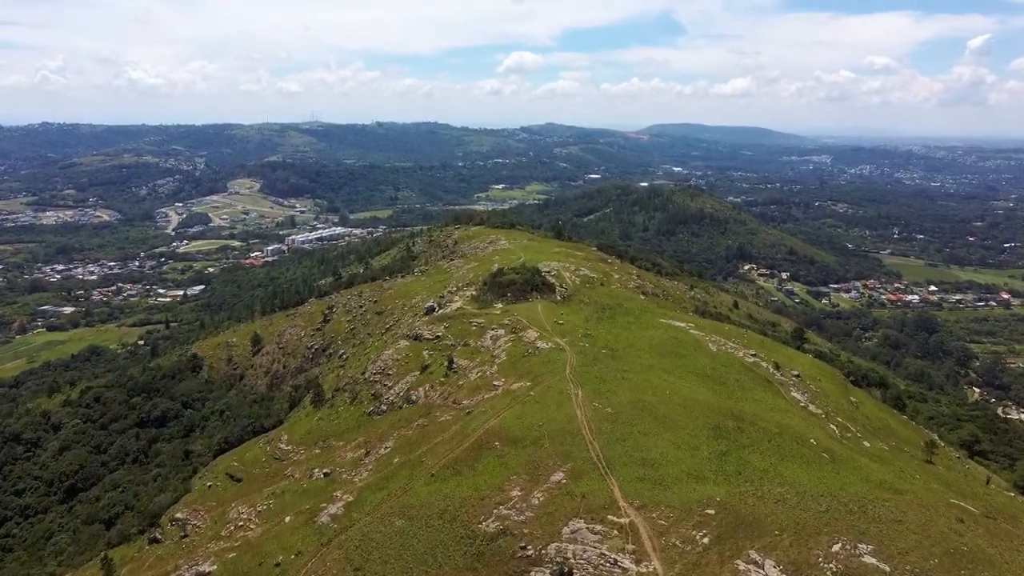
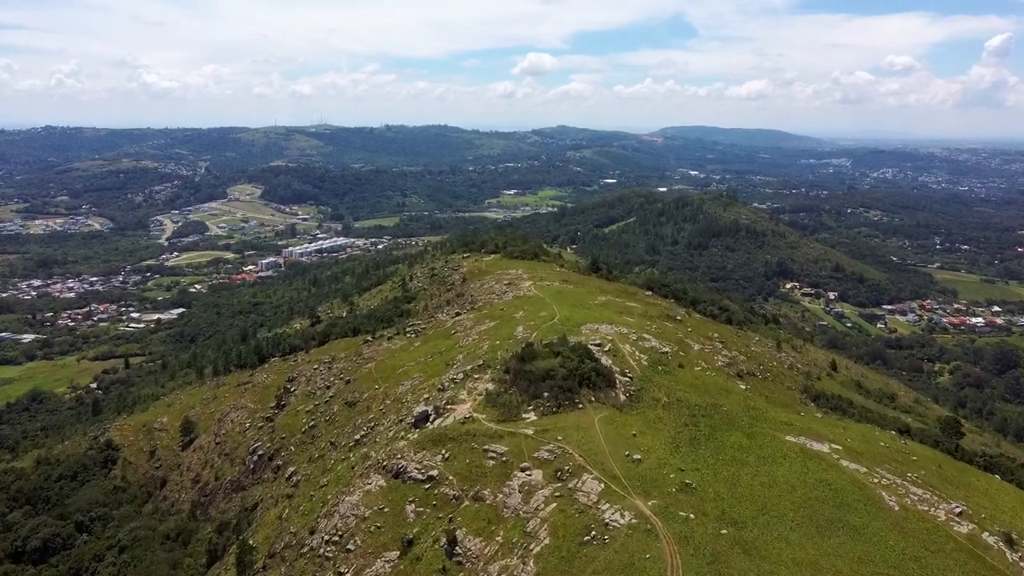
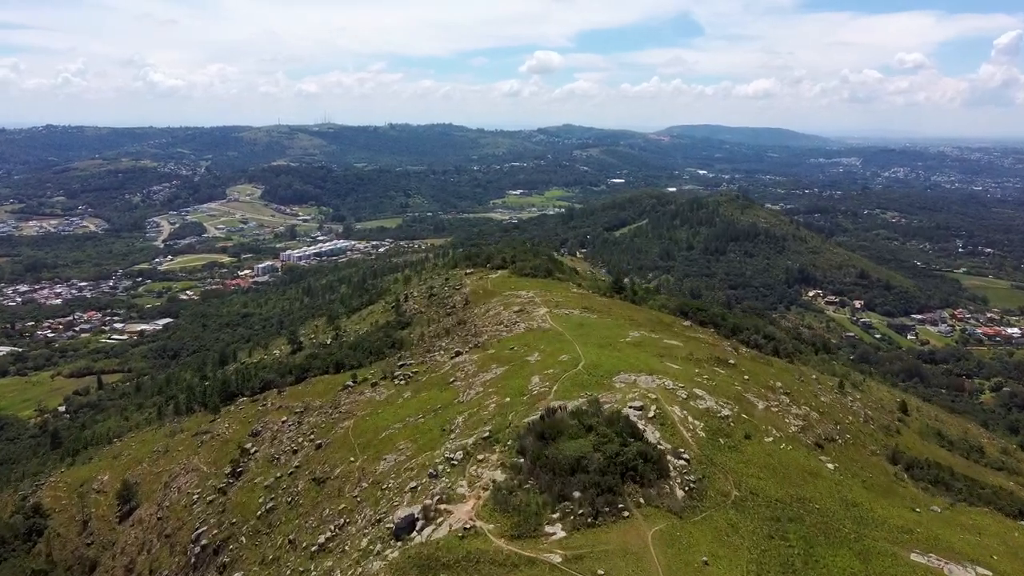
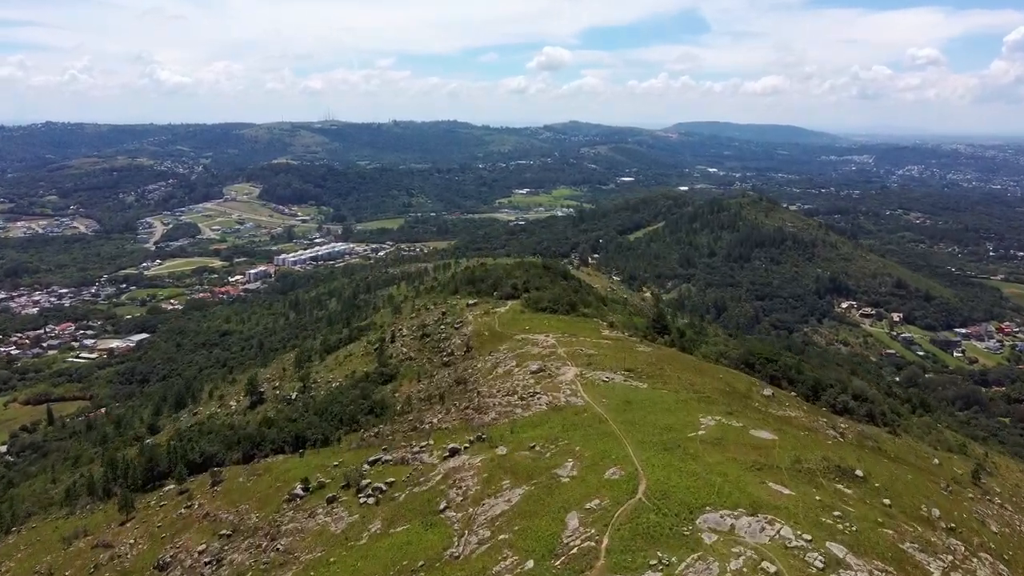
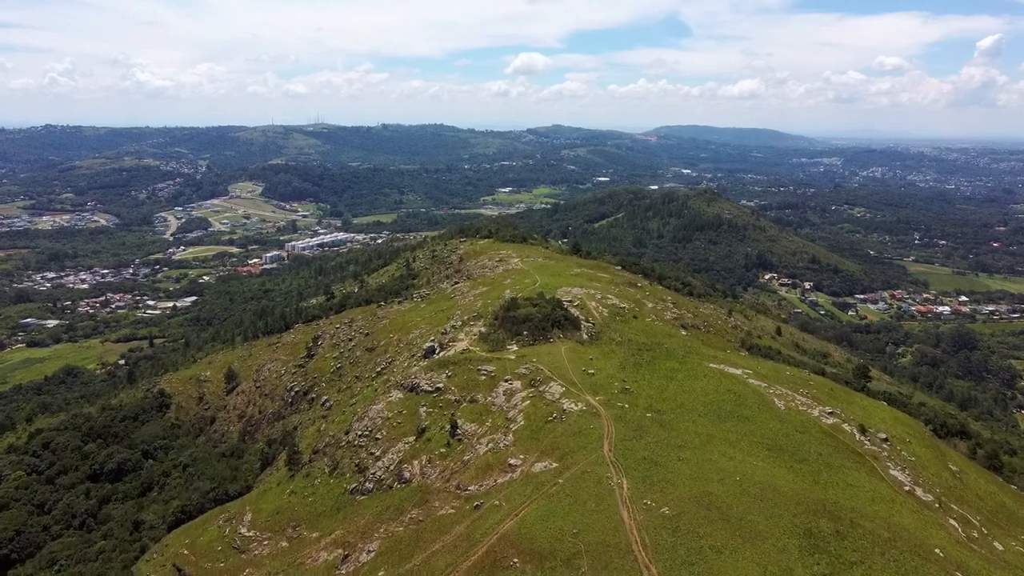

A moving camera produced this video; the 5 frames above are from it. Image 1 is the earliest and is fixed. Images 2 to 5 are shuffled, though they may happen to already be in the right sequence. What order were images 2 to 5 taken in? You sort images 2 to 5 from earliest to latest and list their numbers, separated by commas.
5, 2, 3, 4
